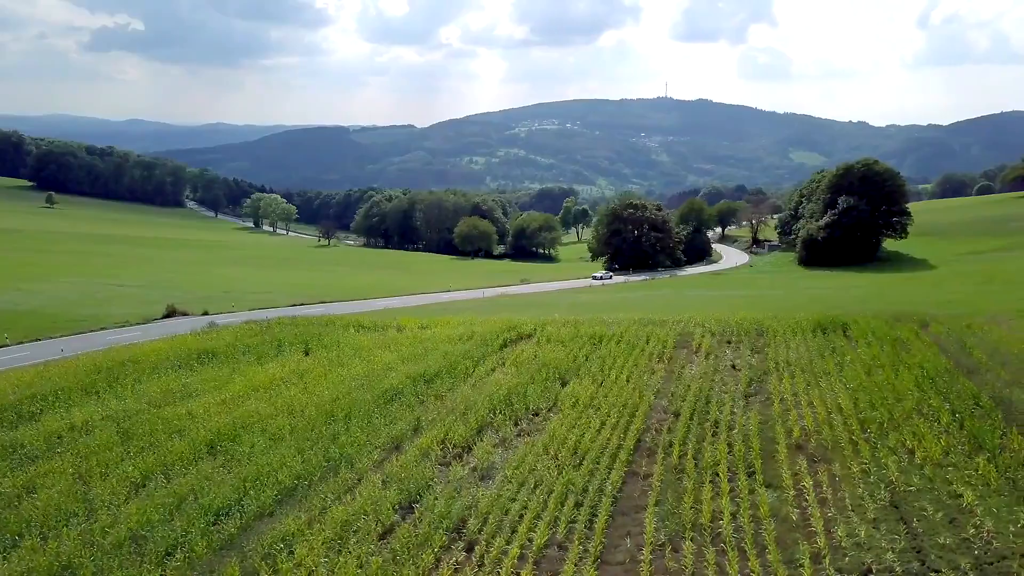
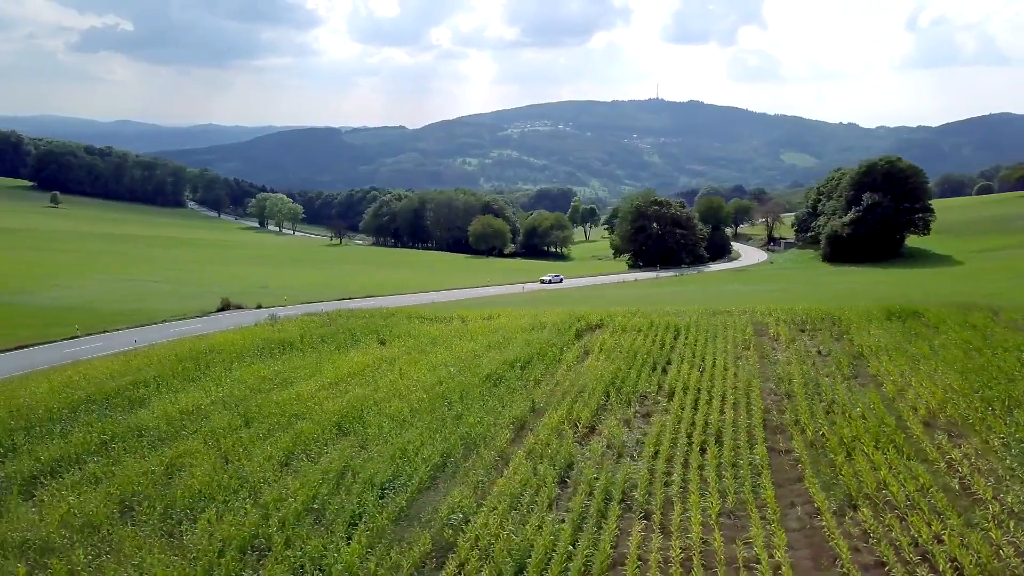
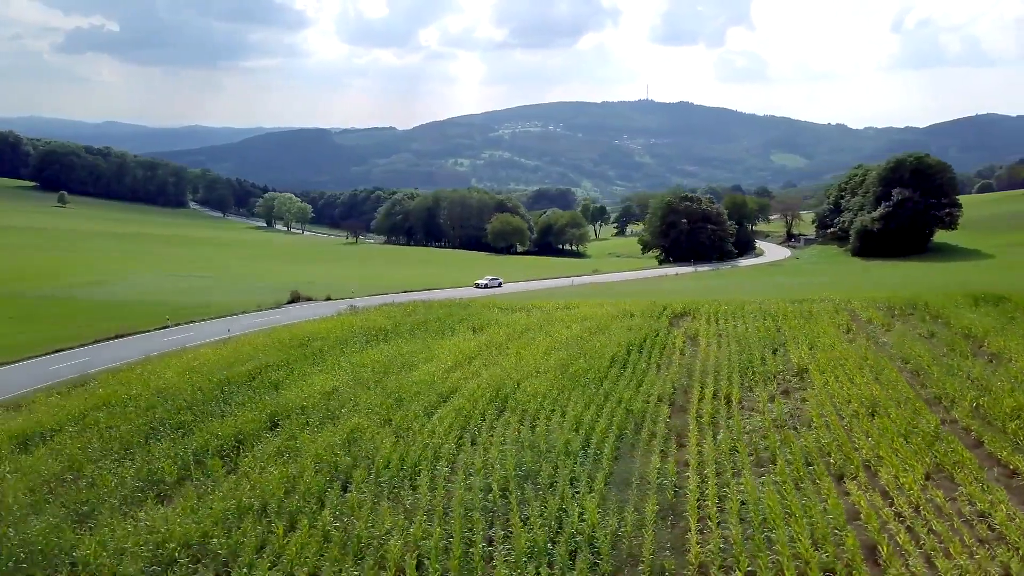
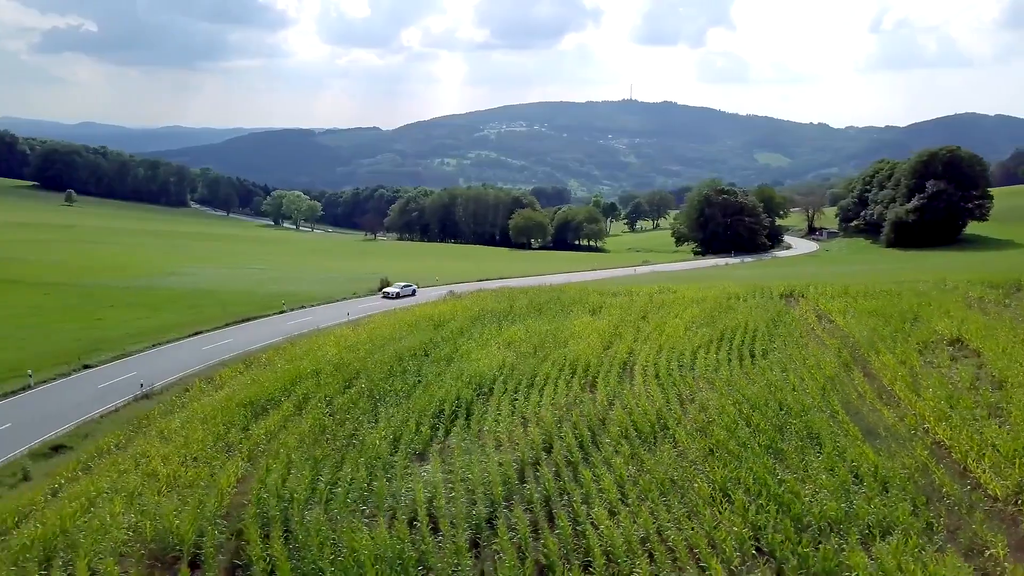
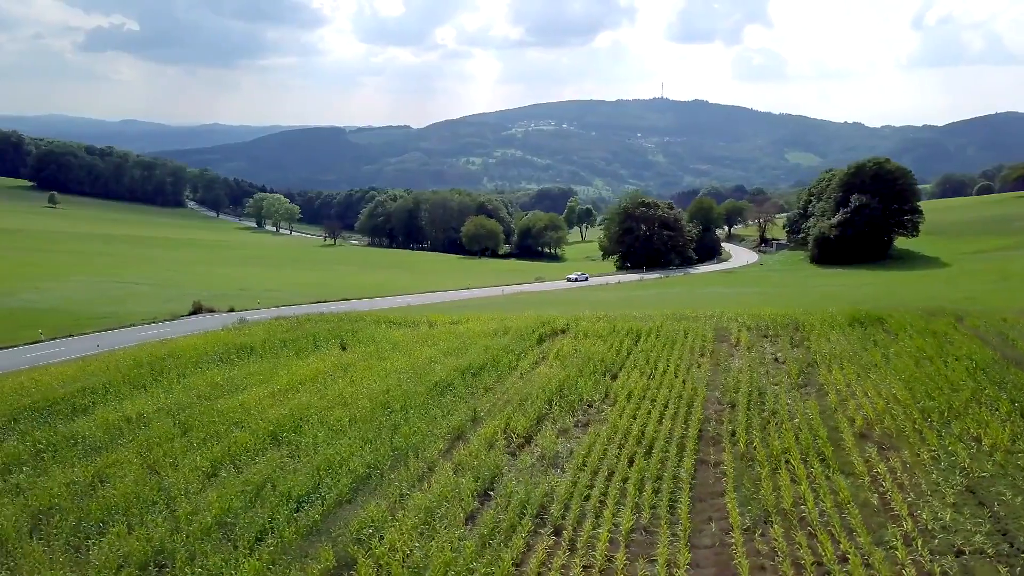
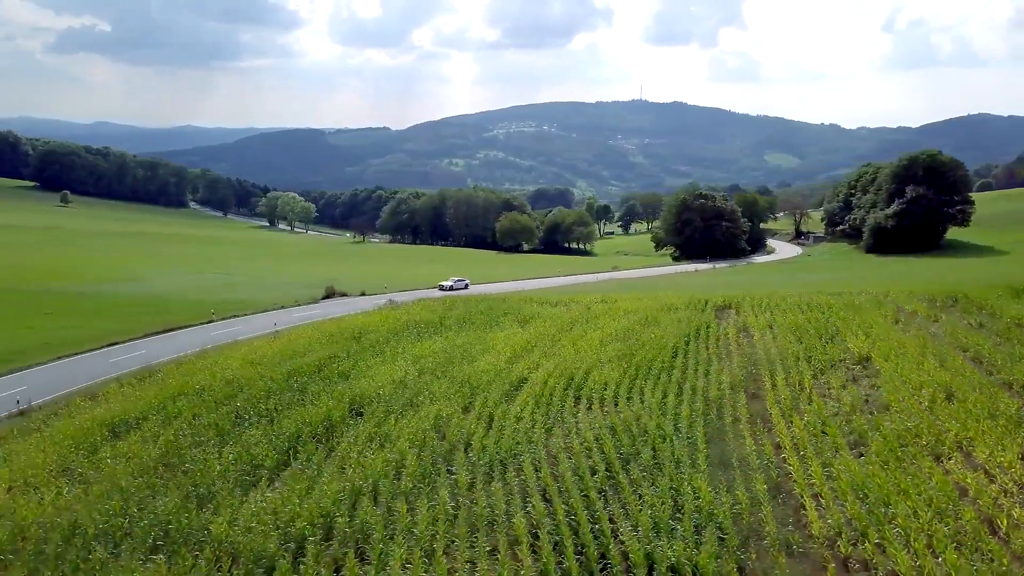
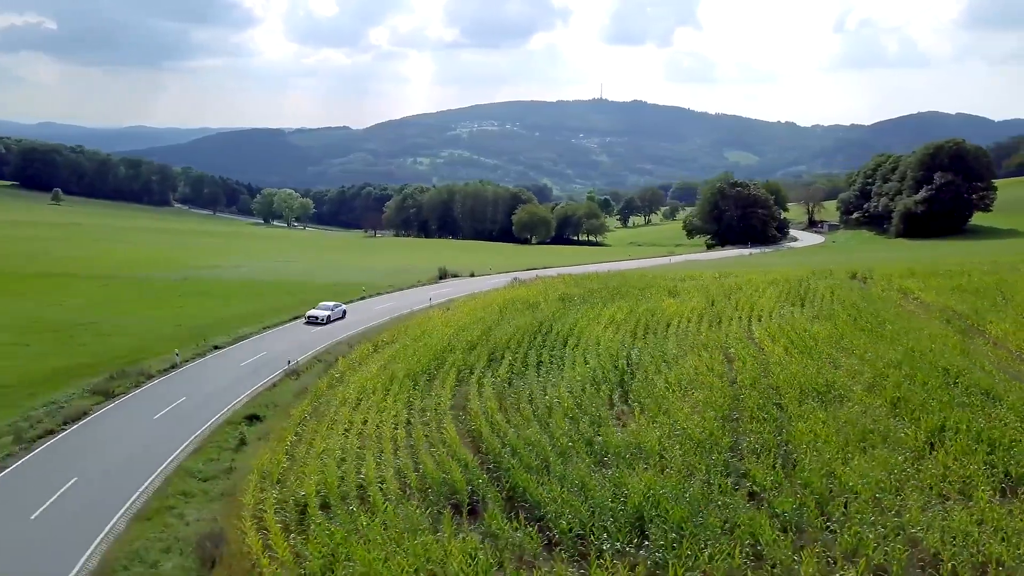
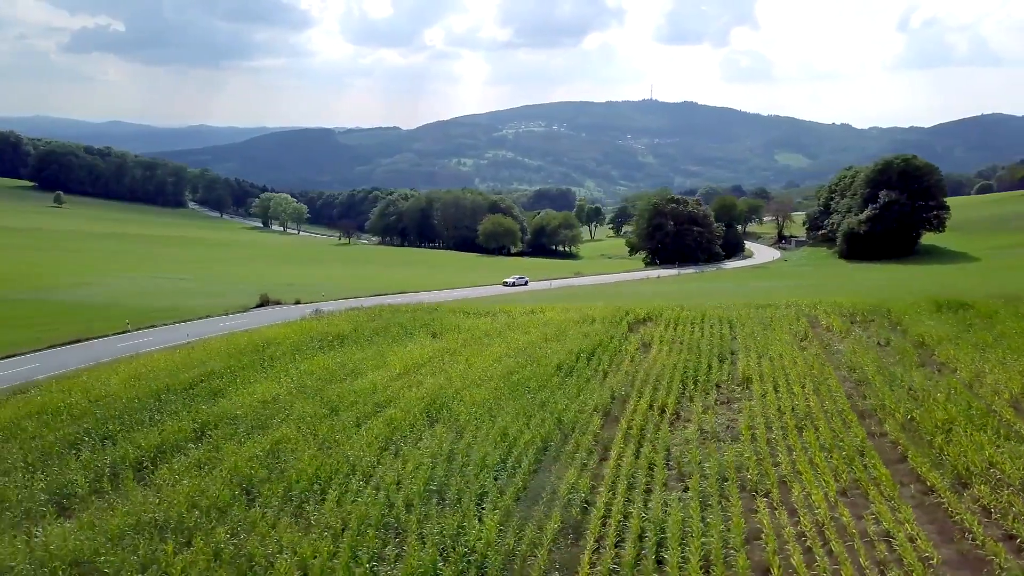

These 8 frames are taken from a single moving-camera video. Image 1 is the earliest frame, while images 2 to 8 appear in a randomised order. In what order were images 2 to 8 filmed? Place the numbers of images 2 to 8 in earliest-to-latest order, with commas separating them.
5, 2, 8, 3, 6, 4, 7
